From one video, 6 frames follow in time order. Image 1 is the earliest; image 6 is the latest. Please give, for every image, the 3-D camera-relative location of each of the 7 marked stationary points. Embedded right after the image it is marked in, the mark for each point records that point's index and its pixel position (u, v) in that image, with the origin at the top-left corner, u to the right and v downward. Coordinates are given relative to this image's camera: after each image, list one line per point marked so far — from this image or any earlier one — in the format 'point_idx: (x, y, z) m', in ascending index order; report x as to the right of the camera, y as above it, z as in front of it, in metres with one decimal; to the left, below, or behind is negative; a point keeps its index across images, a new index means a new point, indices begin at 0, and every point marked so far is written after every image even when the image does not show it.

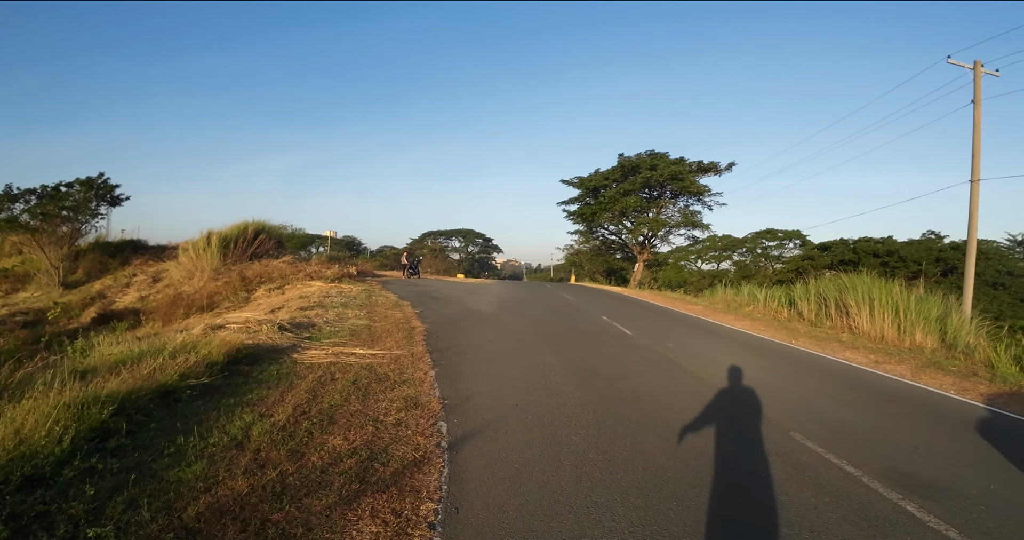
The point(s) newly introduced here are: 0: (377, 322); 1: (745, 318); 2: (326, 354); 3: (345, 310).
0: (-2.9, -1.1, +13.0) m
1: (+7.3, -1.5, +18.5) m
2: (-2.9, -1.3, +9.3) m
3: (-4.2, -1.0, +15.0) m
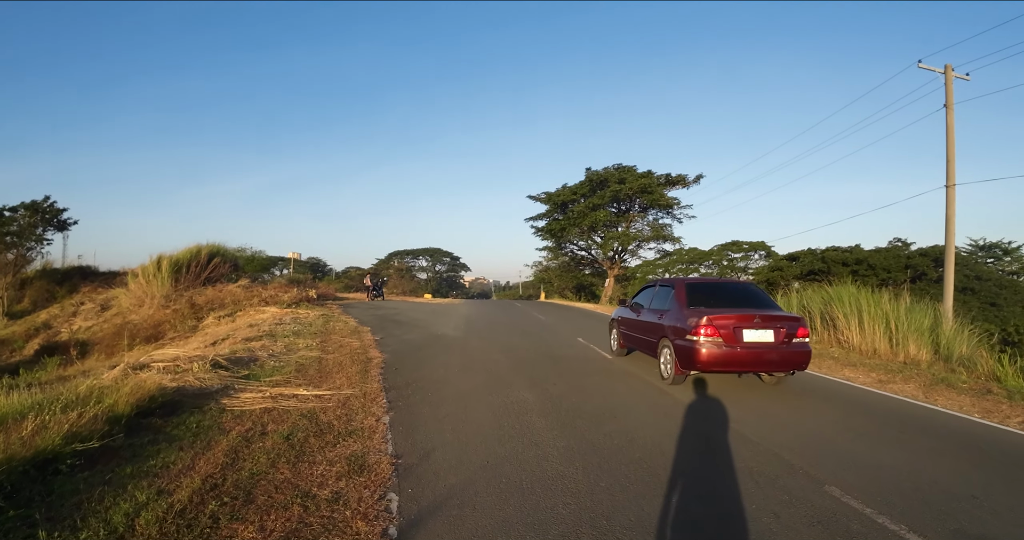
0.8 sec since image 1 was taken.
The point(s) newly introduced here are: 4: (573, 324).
0: (-3.5, -1.6, +11.6) m
1: (+6.4, -1.9, +17.6) m
2: (-3.3, -1.7, +7.9) m
3: (-4.9, -1.6, +13.5) m
4: (+2.0, -1.8, +19.3) m
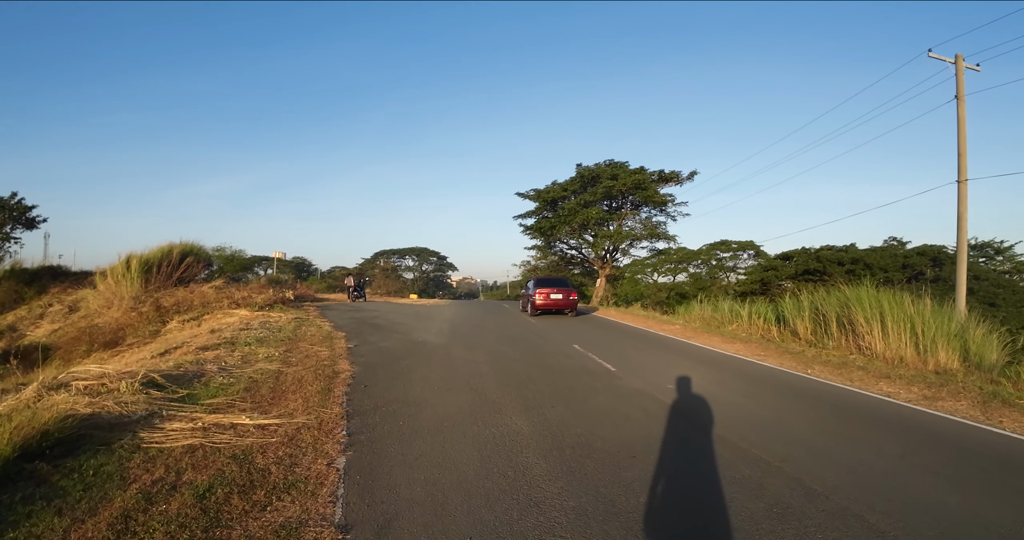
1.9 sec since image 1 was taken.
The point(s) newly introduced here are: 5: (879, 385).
0: (-3.7, -1.6, +10.0) m
1: (+6.1, -1.9, +16.3) m
2: (-3.4, -1.7, +6.4) m
3: (-5.1, -1.6, +11.9) m
4: (+1.7, -1.8, +17.8) m
5: (+6.3, -2.0, +10.3) m
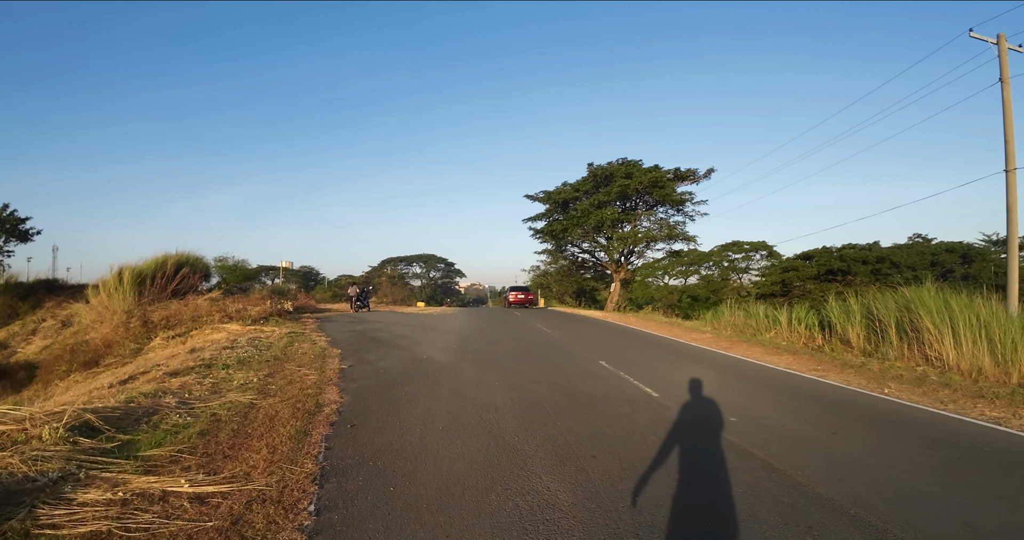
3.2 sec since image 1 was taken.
0: (-3.4, -1.8, +8.4) m
1: (+6.5, -2.0, +14.5) m
2: (-3.2, -1.8, +4.7) m
3: (-4.8, -1.8, +10.3) m
4: (+2.1, -1.9, +16.1) m
5: (+6.6, -2.0, +8.5) m
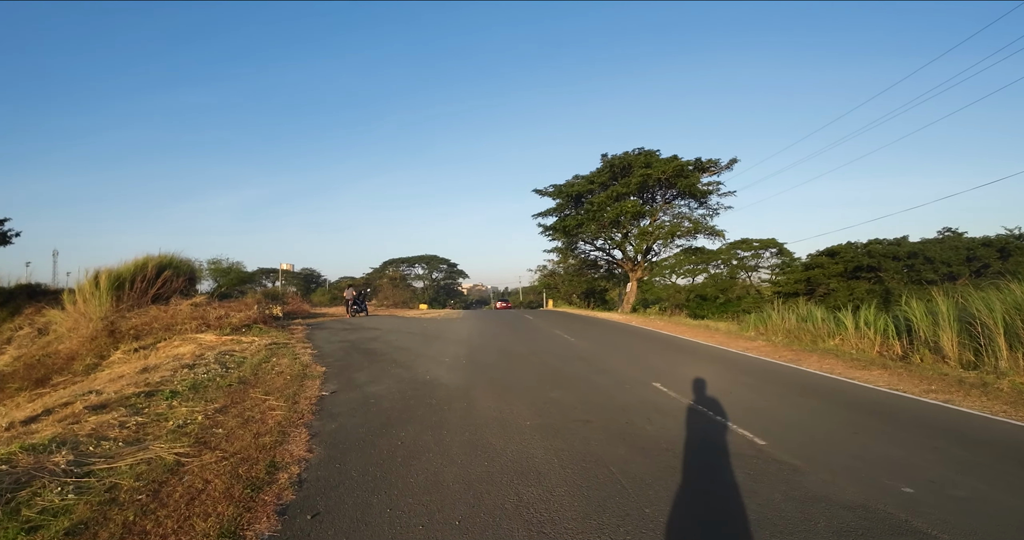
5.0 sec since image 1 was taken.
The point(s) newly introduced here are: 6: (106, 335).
0: (-3.0, -1.8, +5.8) m
1: (+6.9, -1.9, +11.9) m
2: (-2.8, -1.8, +2.2) m
3: (-4.4, -1.8, +7.8) m
4: (+2.5, -1.8, +13.6) m
5: (+7.0, -1.9, +5.9) m
6: (-12.7, -2.0, +18.4) m
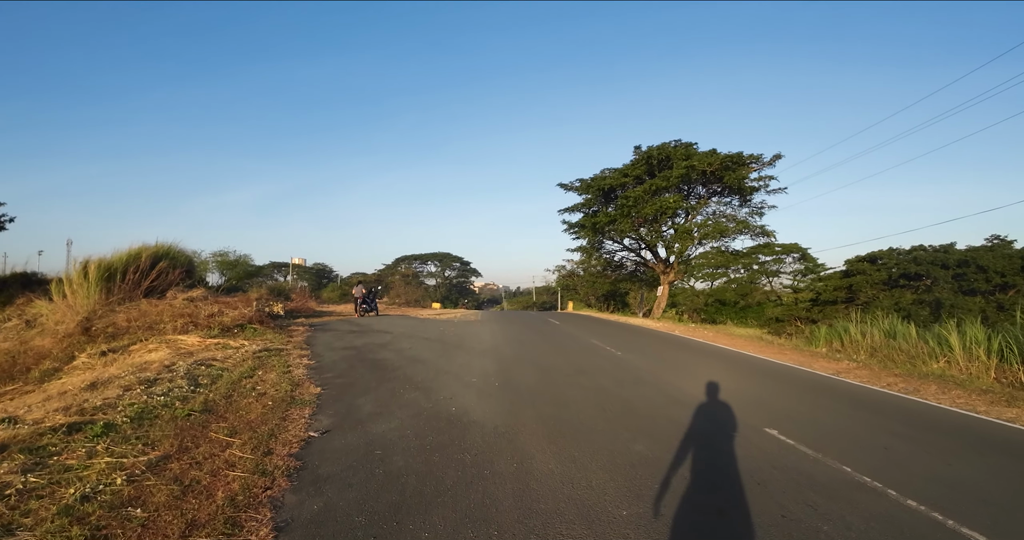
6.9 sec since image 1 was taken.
0: (-2.4, -1.7, +3.4) m
1: (+7.6, -2.0, +9.4) m
2: (-2.3, -1.7, -0.2) m
3: (-3.8, -1.7, +5.4) m
4: (+3.2, -1.9, +11.1) m
5: (+7.6, -2.0, +3.3) m
6: (-11.8, -1.7, +16.2) m
